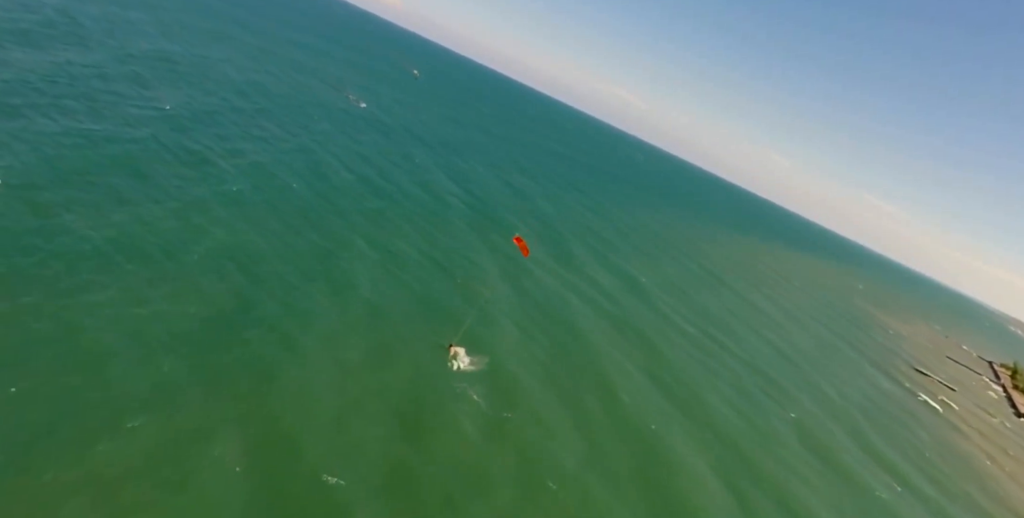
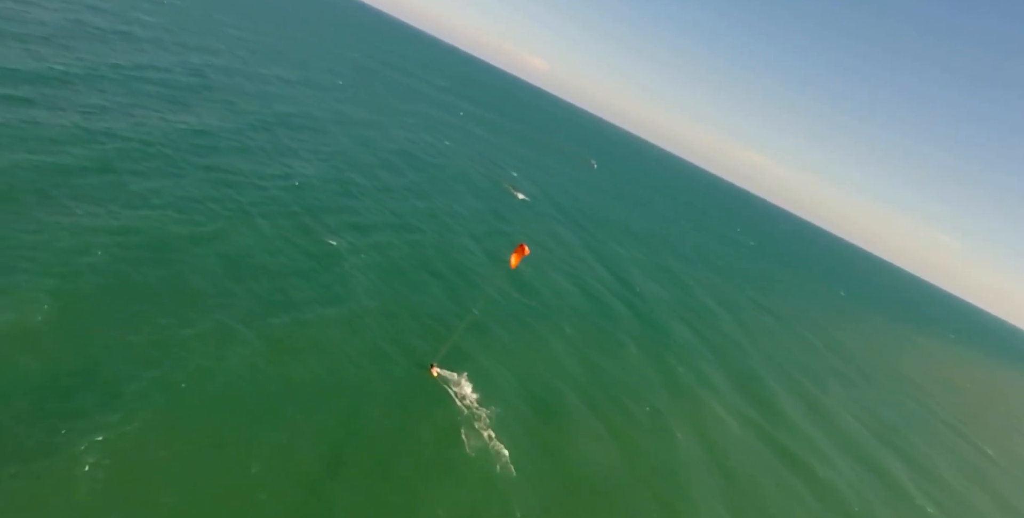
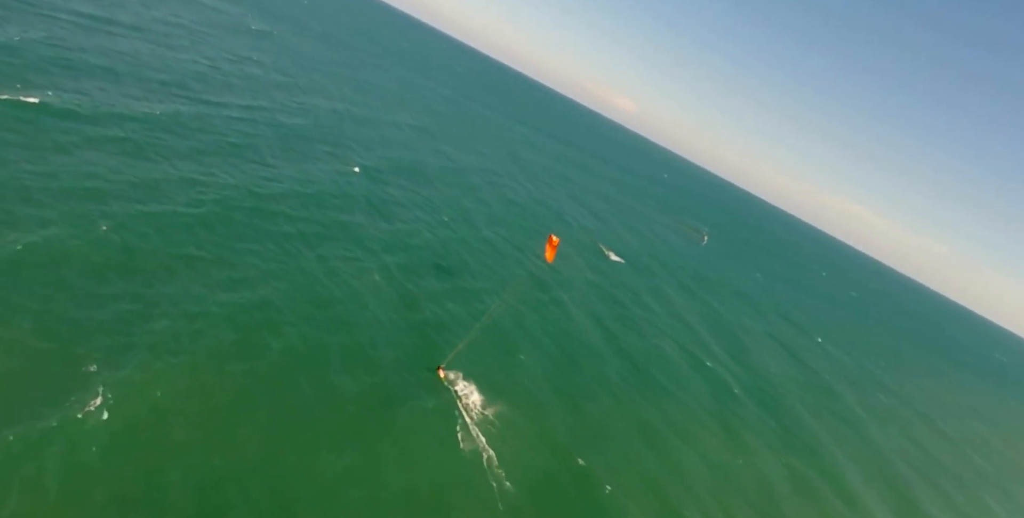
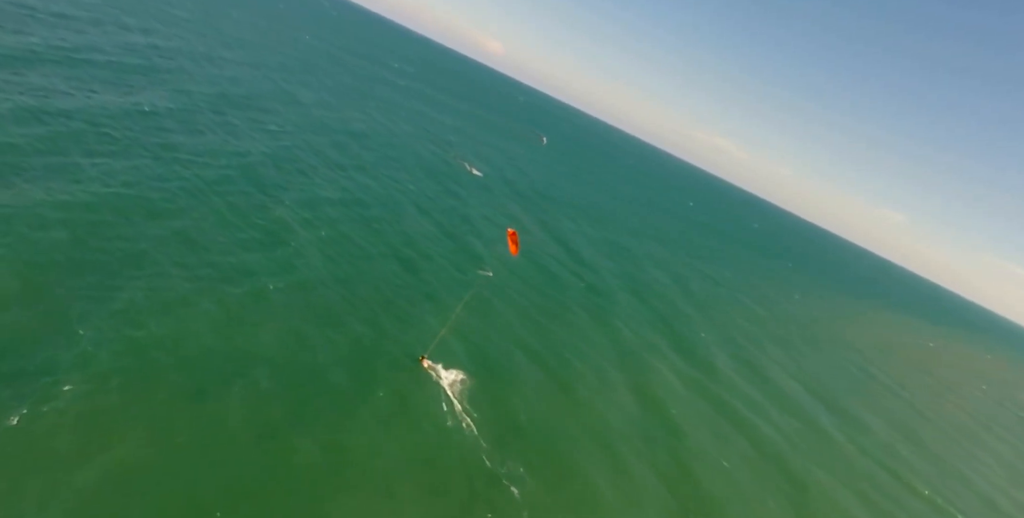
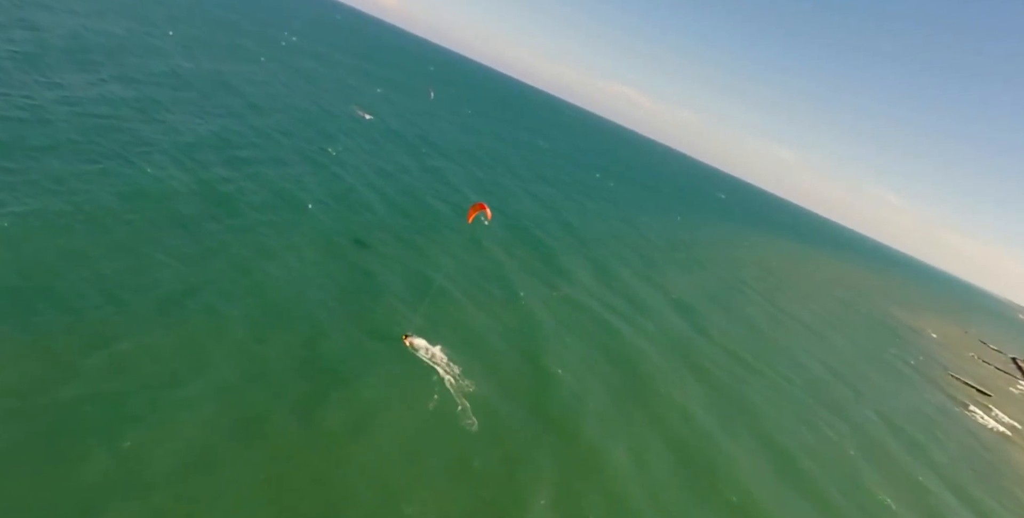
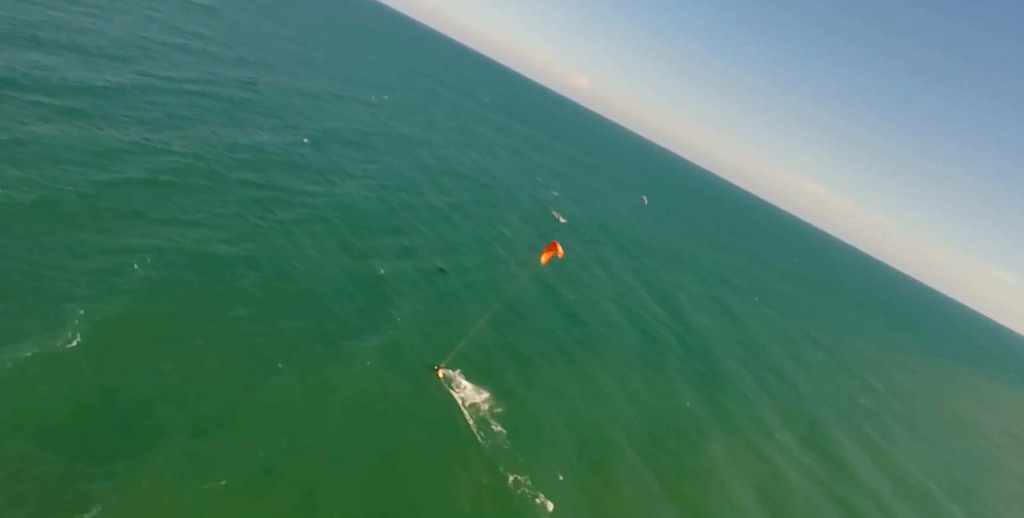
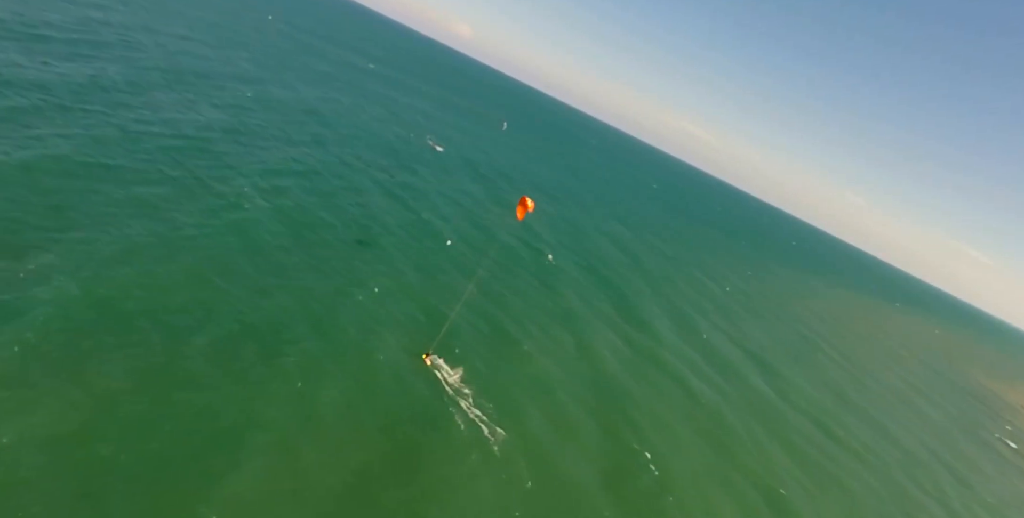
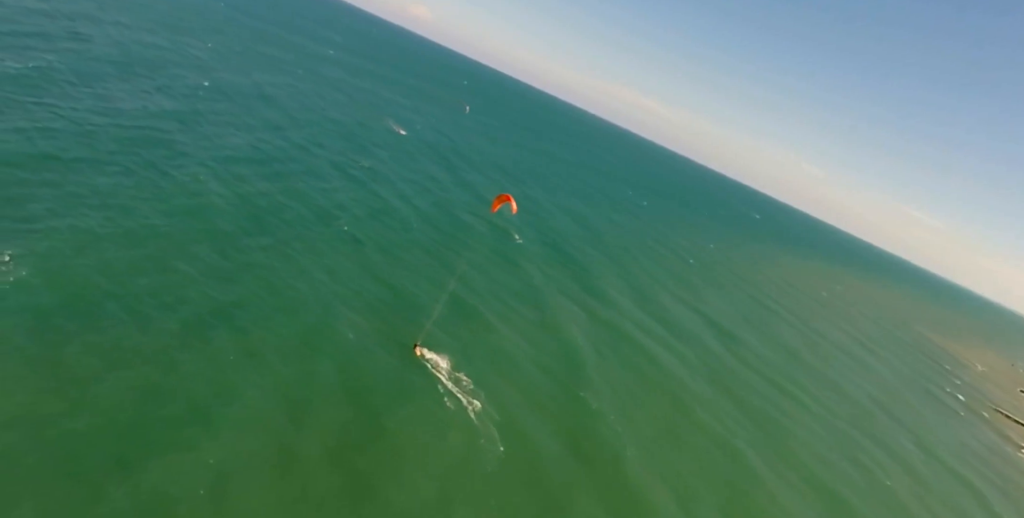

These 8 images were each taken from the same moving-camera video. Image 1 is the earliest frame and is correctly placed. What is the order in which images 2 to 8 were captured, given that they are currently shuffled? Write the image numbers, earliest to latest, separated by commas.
5, 8, 7, 4, 2, 6, 3
